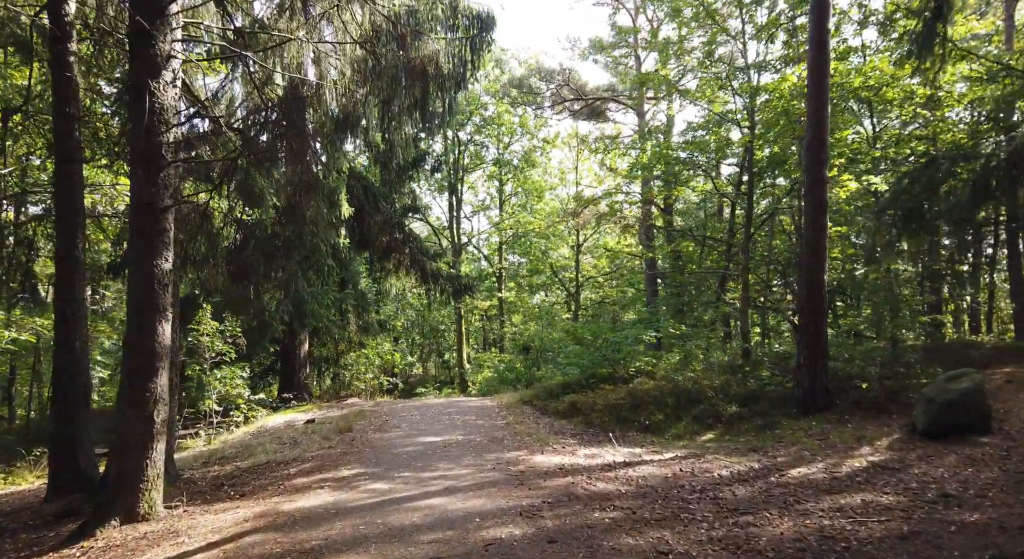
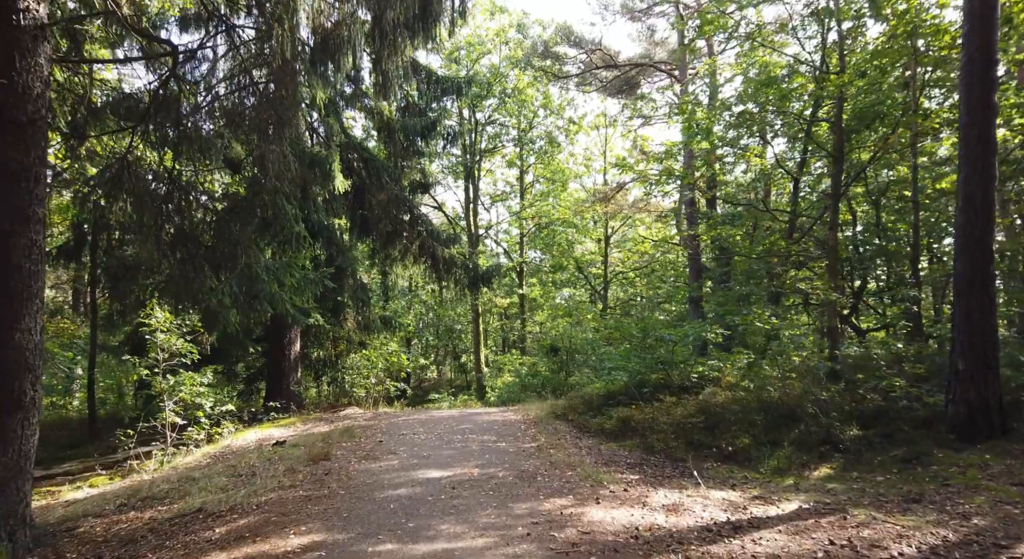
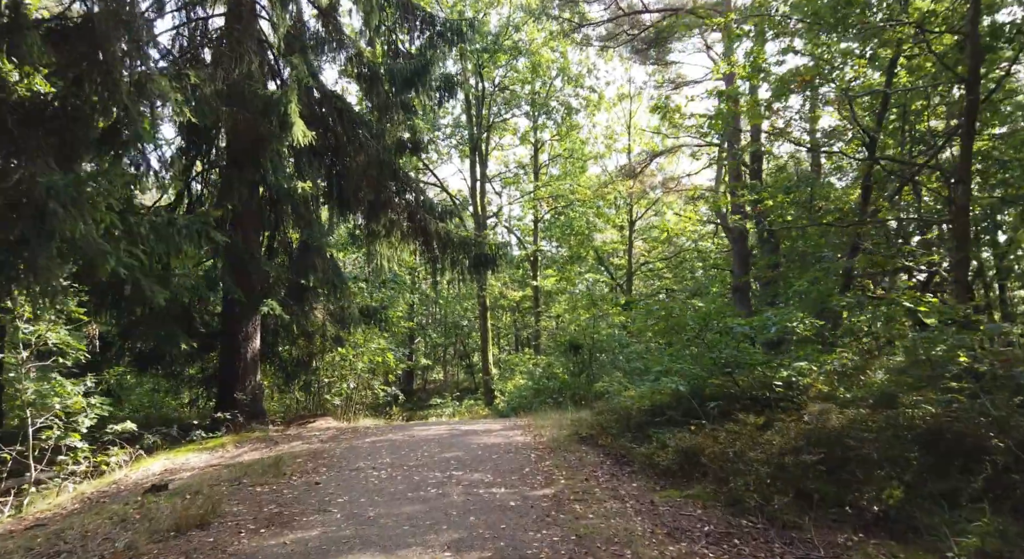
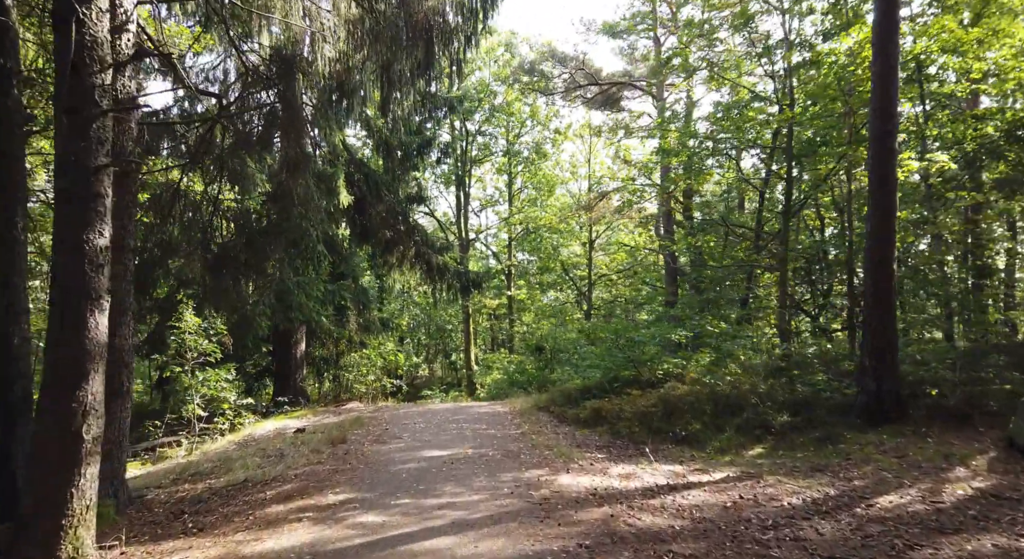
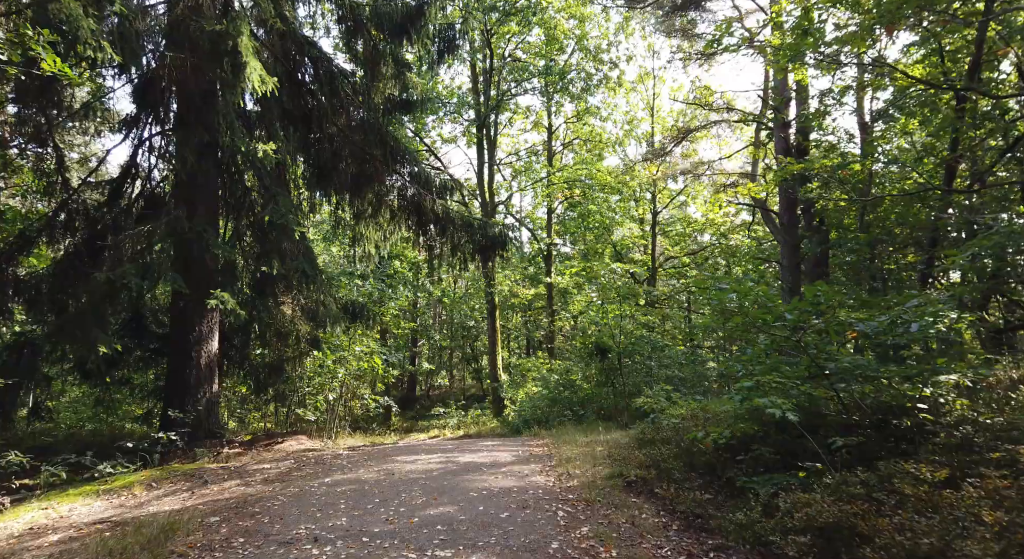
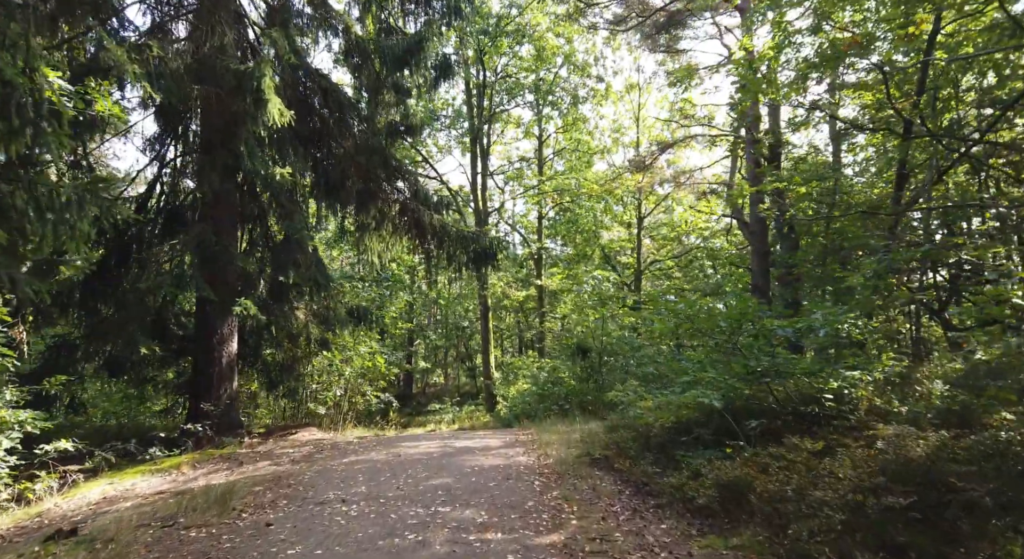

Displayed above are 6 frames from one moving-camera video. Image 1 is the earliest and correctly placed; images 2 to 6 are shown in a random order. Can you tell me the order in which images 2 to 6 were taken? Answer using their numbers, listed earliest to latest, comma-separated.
4, 2, 3, 6, 5
